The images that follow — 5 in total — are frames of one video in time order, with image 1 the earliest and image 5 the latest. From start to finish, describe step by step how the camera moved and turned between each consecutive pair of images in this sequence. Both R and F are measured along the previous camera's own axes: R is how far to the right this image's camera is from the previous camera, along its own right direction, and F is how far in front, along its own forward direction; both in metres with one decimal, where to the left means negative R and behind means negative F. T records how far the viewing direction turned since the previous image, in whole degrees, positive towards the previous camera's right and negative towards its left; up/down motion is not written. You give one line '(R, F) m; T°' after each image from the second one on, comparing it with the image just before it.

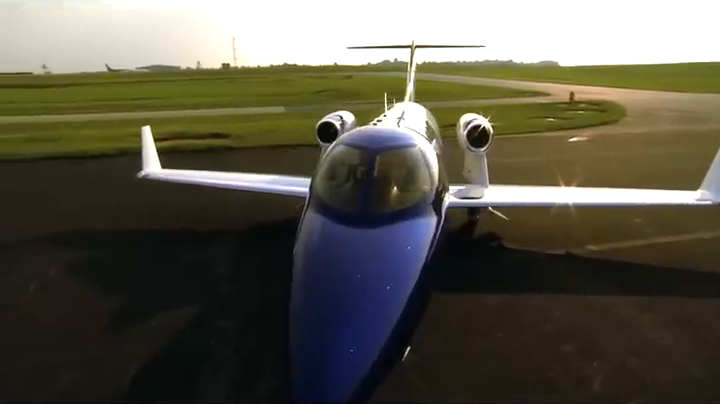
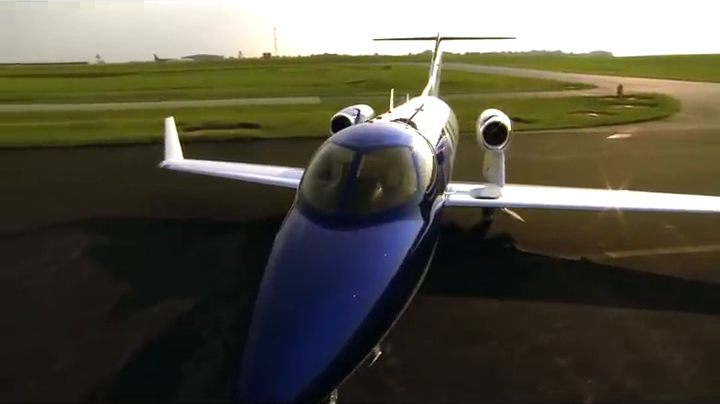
(+0.6, +0.2) m; -5°
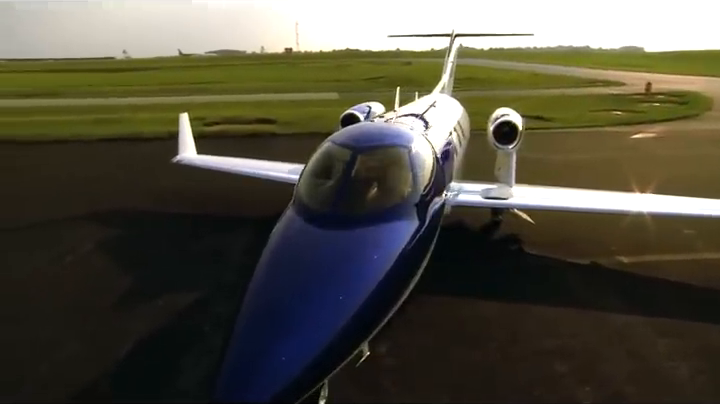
(+0.3, +0.1) m; -2°
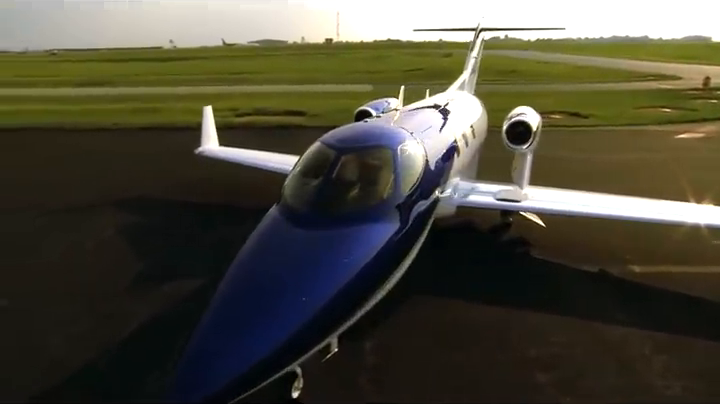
(+0.6, +0.1) m; -5°
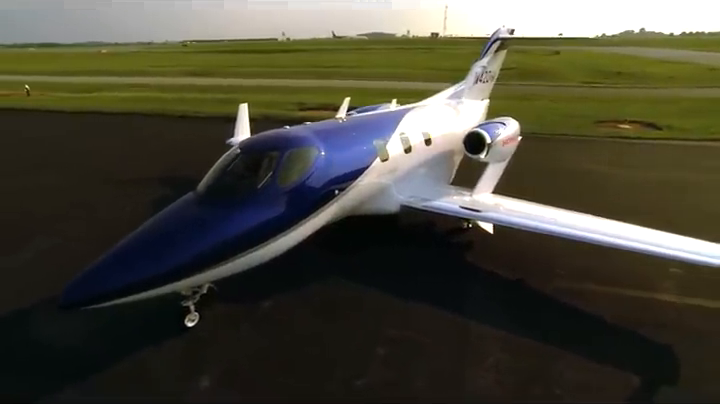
(+2.6, -0.6) m; -13°
